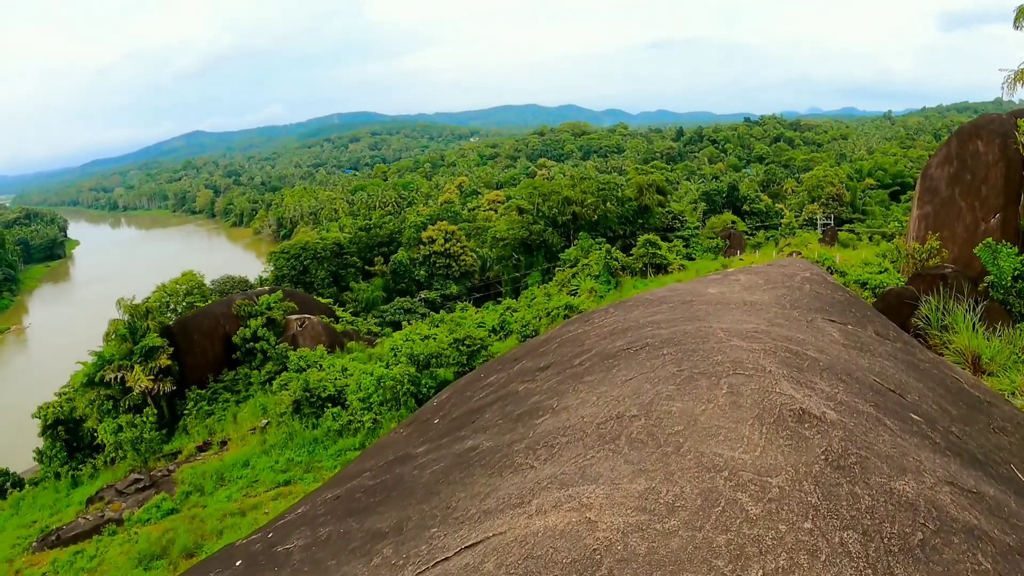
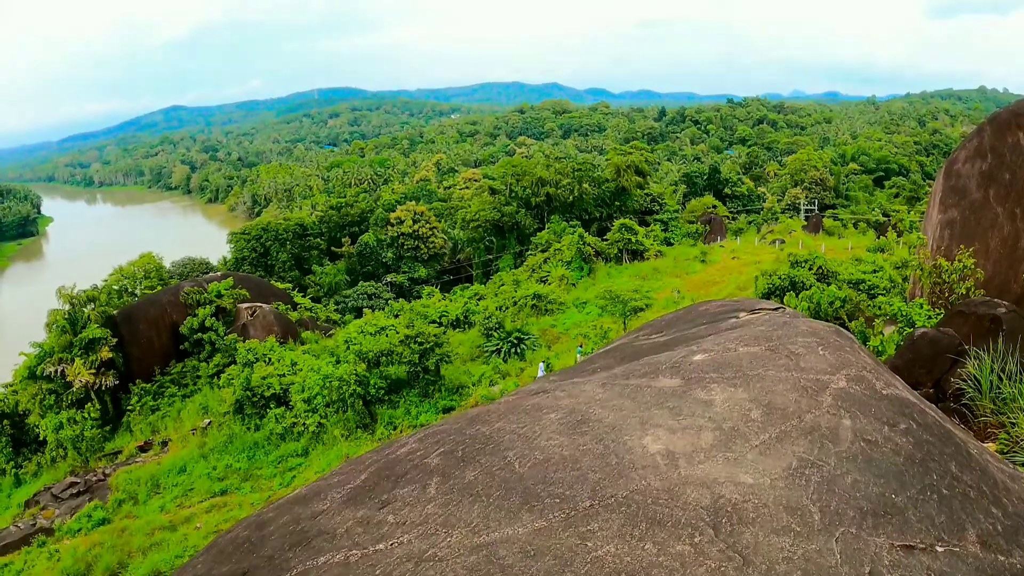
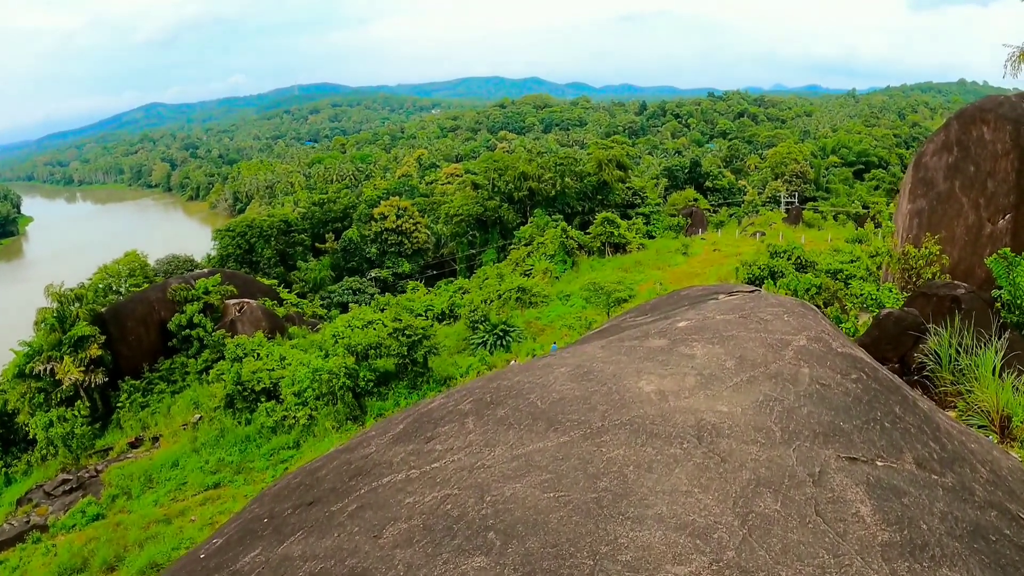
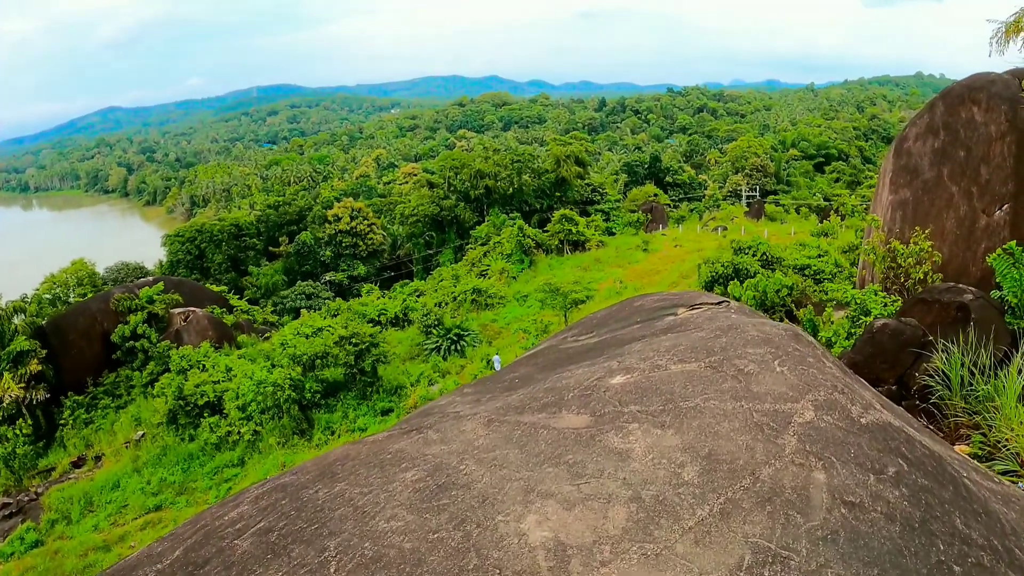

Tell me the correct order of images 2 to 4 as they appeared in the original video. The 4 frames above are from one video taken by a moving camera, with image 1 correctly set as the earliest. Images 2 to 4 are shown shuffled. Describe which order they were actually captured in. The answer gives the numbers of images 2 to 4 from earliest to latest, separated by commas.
3, 2, 4
